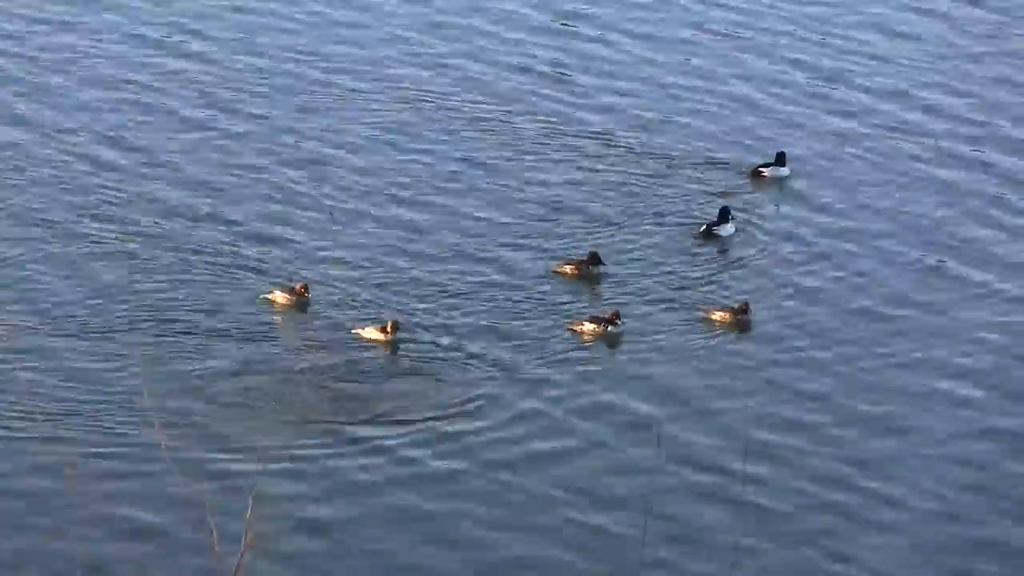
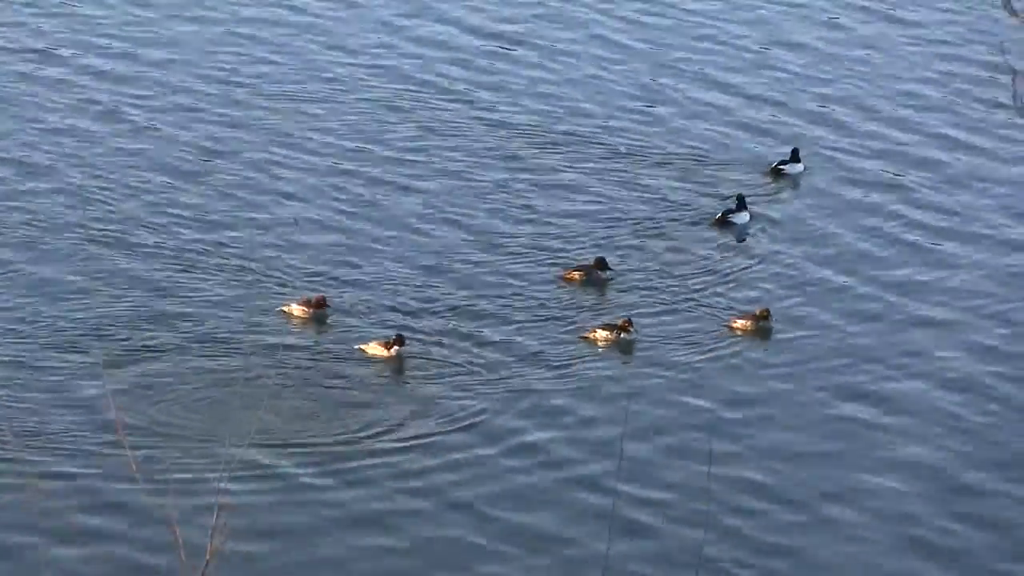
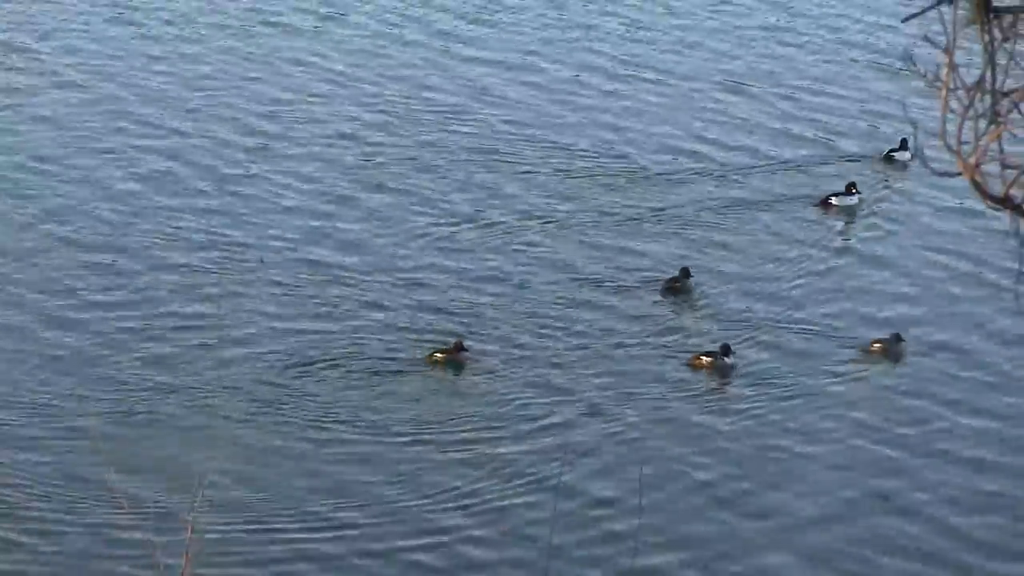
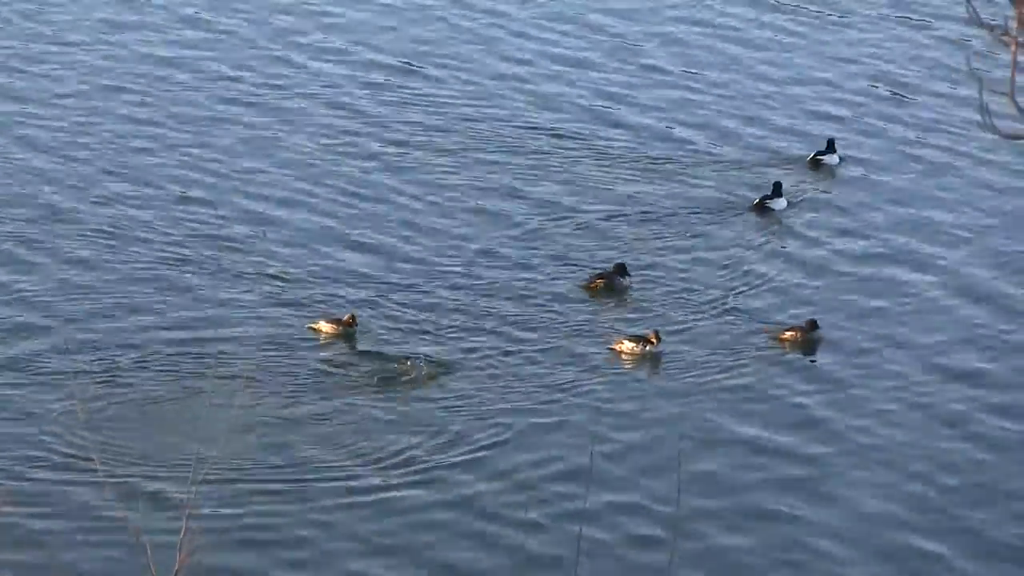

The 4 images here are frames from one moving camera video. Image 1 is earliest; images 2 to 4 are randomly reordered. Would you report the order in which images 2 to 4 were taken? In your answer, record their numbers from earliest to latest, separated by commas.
2, 4, 3
